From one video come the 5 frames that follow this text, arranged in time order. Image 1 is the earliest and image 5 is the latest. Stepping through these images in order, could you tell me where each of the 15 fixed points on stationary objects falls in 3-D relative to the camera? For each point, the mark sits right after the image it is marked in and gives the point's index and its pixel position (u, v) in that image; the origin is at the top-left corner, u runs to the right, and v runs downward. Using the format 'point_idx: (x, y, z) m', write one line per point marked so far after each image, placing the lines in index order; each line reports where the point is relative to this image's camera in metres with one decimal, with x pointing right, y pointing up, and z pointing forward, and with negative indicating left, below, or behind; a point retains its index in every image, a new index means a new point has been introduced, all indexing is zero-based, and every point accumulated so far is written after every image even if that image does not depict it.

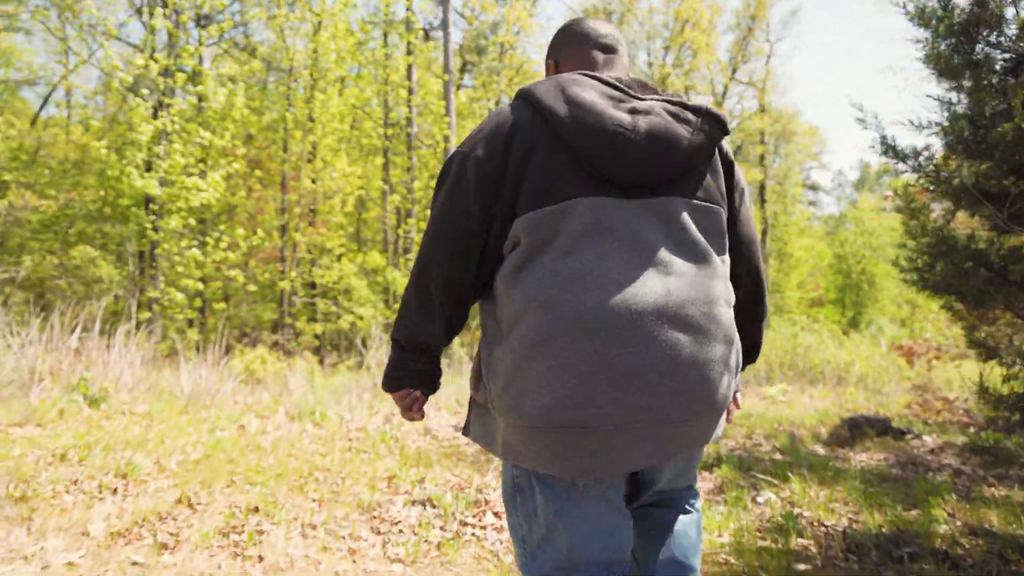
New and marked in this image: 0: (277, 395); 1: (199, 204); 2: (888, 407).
0: (-1.9, -0.9, +6.8) m
1: (-4.7, +1.3, +12.5) m
2: (+4.1, -1.3, +9.0) m
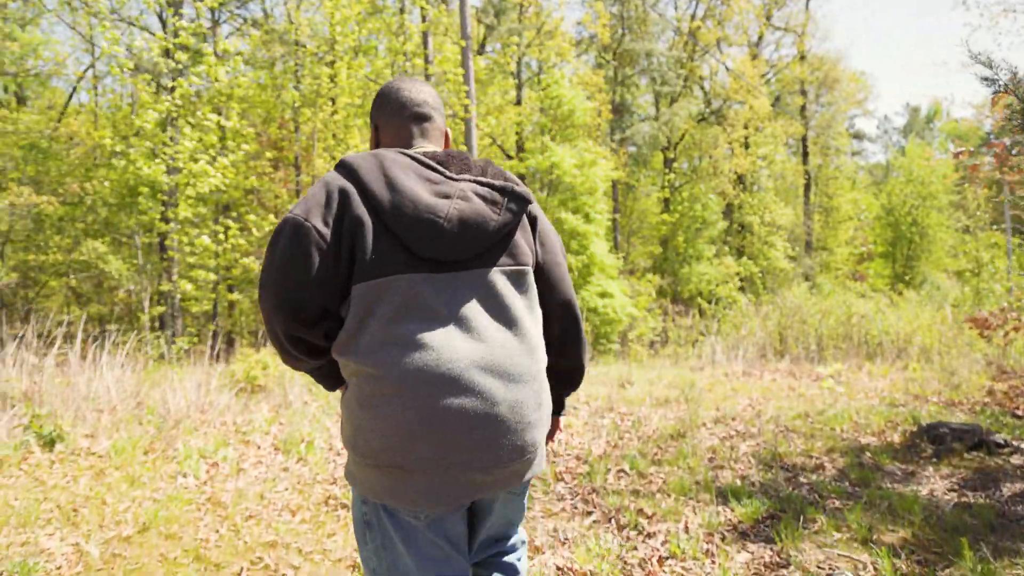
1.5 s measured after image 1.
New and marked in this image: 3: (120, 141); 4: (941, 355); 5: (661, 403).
0: (-1.8, -0.9, +6.2) m
1: (-4.4, +1.4, +11.9) m
2: (+4.4, -1.0, +8.2) m
3: (-6.1, +2.3, +12.9) m
4: (+5.4, -0.9, +10.6) m
5: (+1.3, -1.0, +7.4) m
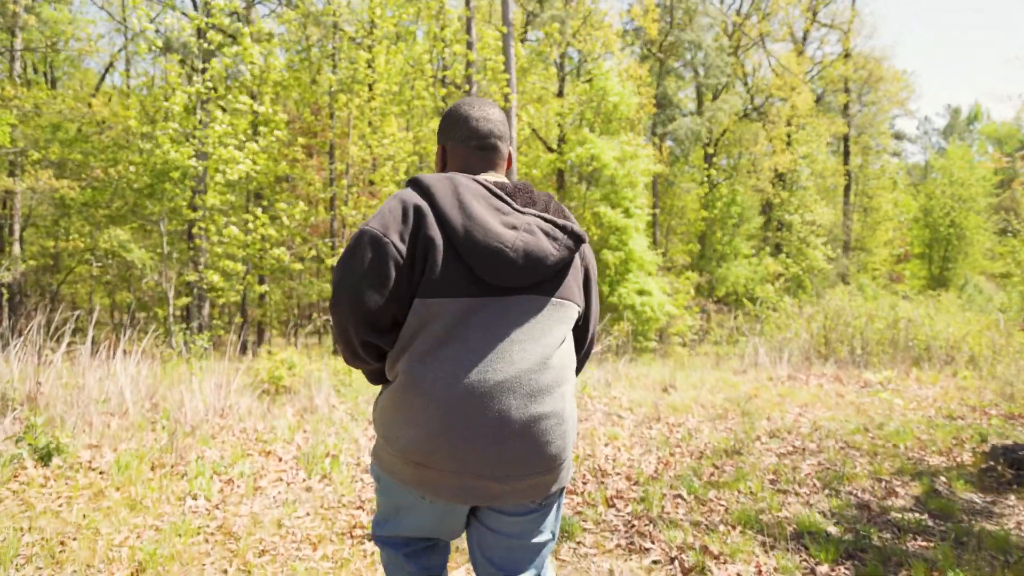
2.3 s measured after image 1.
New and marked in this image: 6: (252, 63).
0: (-1.5, -0.9, +5.9) m
1: (-3.8, +1.5, +11.6) m
2: (+4.7, -1.1, +7.6) m
3: (-5.6, +2.4, +12.7) m
4: (+5.9, -0.9, +9.9) m
5: (+1.6, -1.0, +6.9) m
6: (-3.7, +3.1, +11.8) m
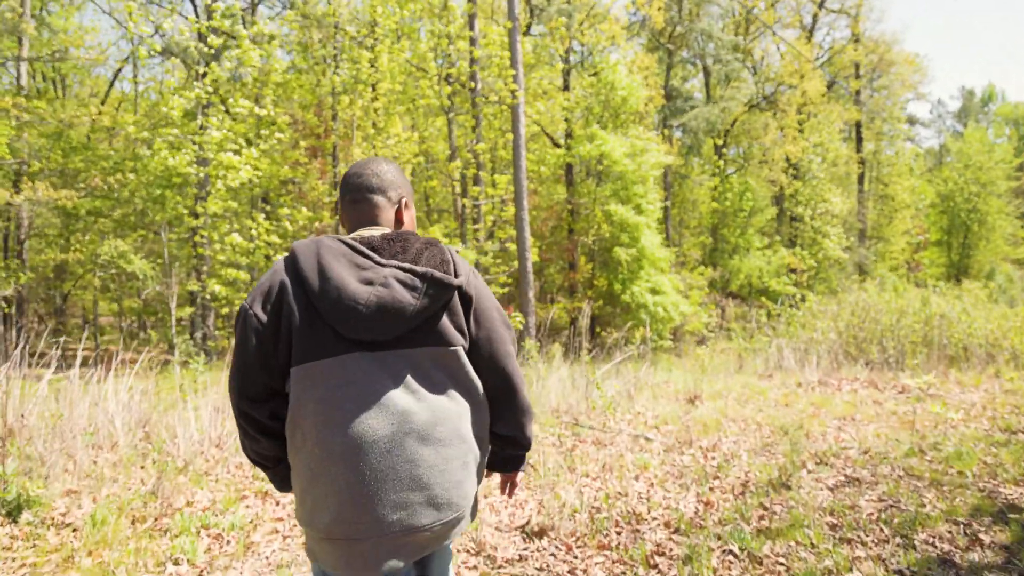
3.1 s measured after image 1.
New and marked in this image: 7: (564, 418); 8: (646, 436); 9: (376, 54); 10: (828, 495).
0: (-1.4, -1.0, +5.4) m
1: (-3.7, +1.4, +11.1) m
2: (+4.9, -1.1, +7.0) m
3: (-5.4, +2.3, +12.2) m
4: (+6.0, -0.9, +9.4) m
5: (+1.7, -1.1, +6.4) m
6: (-3.6, +3.0, +11.3) m
7: (+0.4, -1.1, +6.9) m
8: (+1.0, -1.1, +6.0) m
9: (-2.0, +3.5, +12.5) m
10: (+1.6, -1.0, +4.2) m
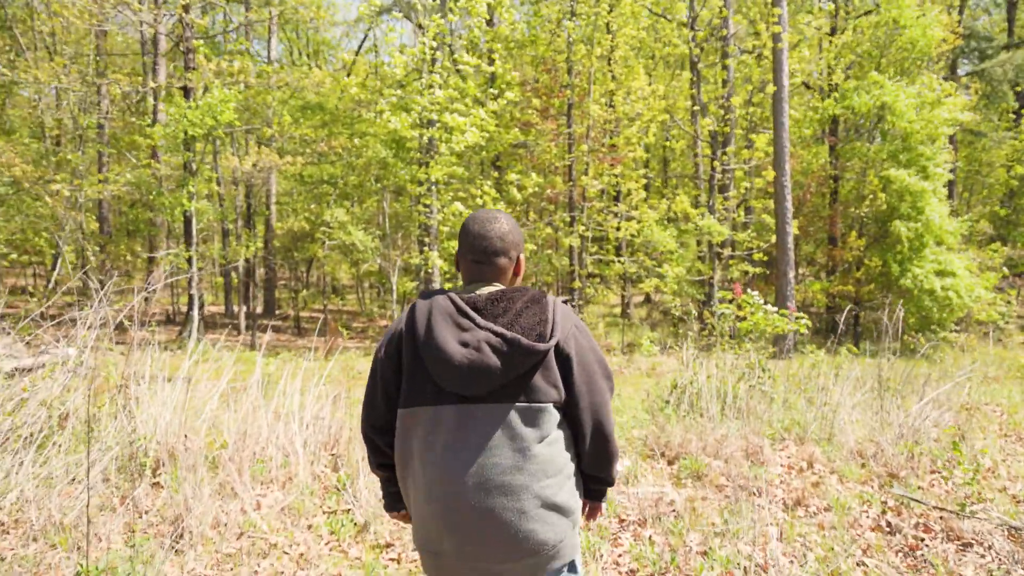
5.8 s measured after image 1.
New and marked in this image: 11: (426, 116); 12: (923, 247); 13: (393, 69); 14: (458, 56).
0: (0.0, -1.0, +4.0) m
1: (-0.6, +1.7, +10.0) m
2: (+6.5, -1.3, +3.9) m
3: (-2.0, +2.7, +11.5) m
4: (+8.2, -1.0, +5.9) m
5: (+3.3, -1.2, +4.1) m
6: (-0.4, +3.3, +10.0) m
7: (+2.2, -1.1, +5.0) m
8: (+2.4, -1.1, +3.9) m
9: (+1.4, +3.8, +10.7) m
10: (+2.5, -1.2, +2.0) m
11: (-1.1, +2.1, +10.1) m
12: (+6.6, +0.7, +13.3) m
13: (-1.4, +2.6, +9.9) m
14: (-0.7, +2.9, +10.4) m
